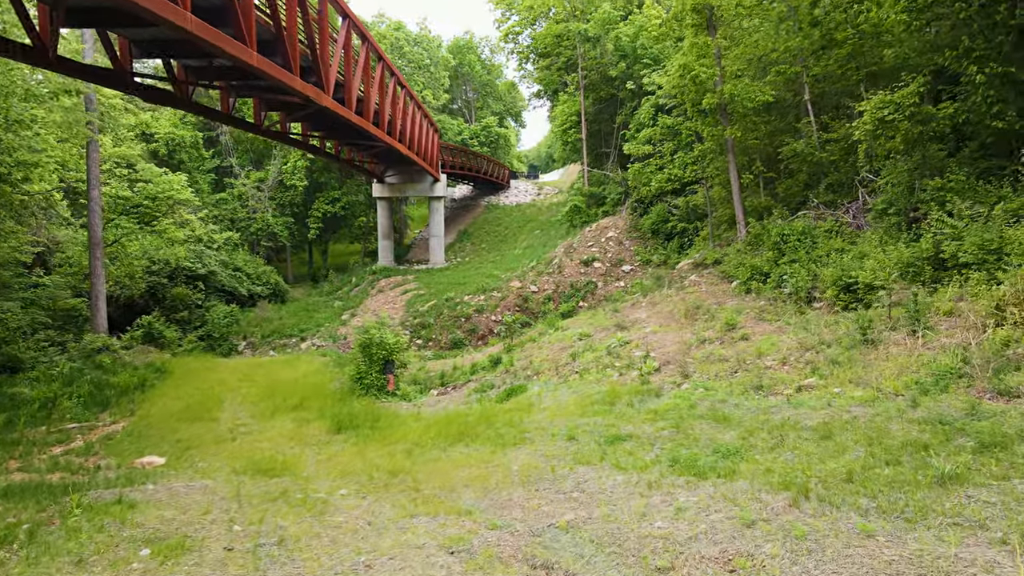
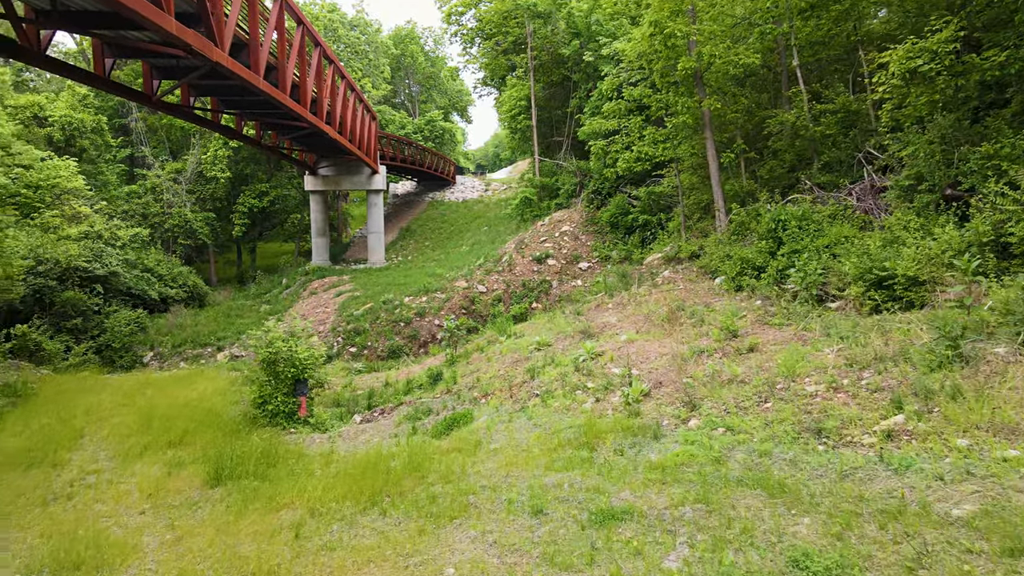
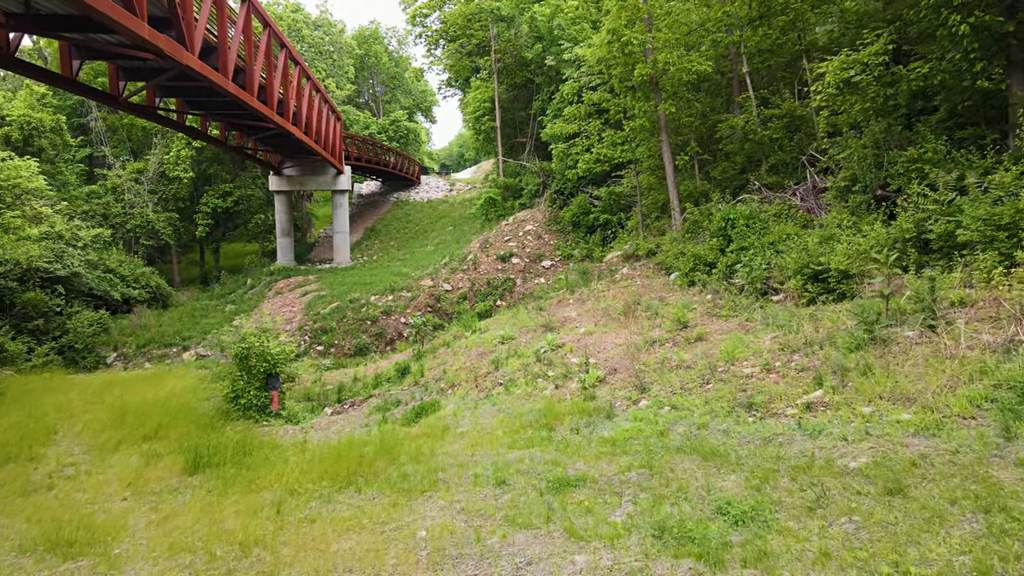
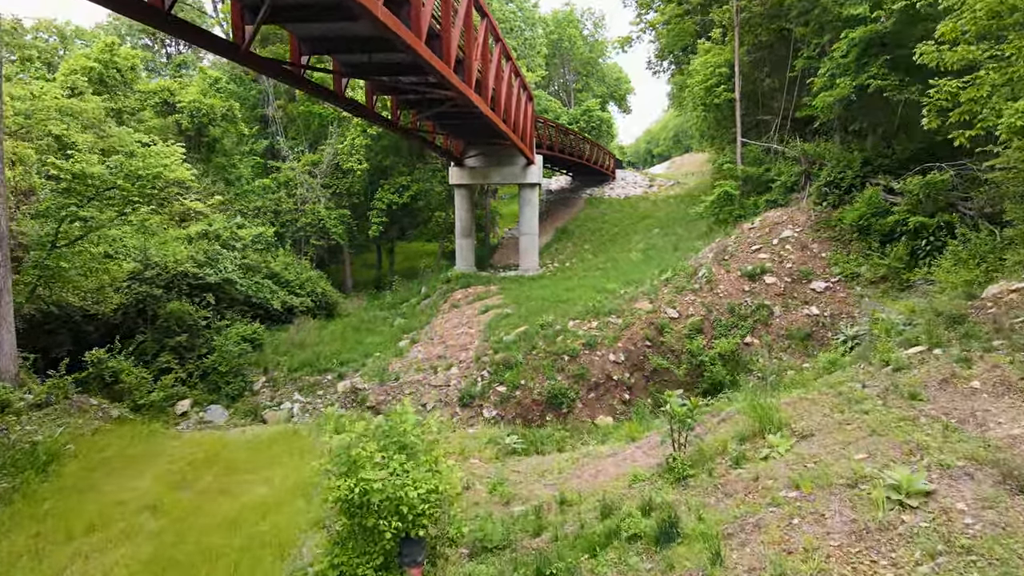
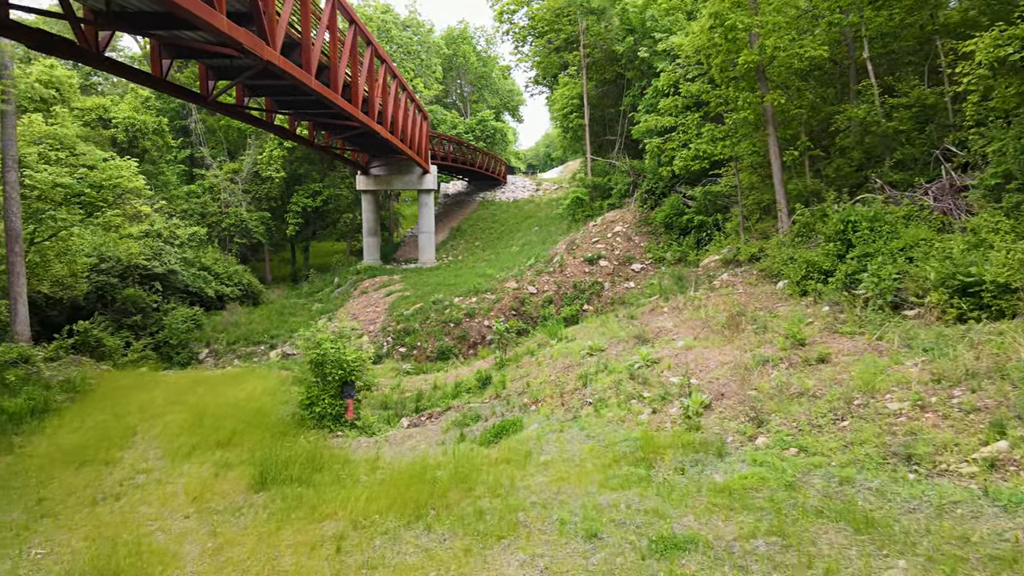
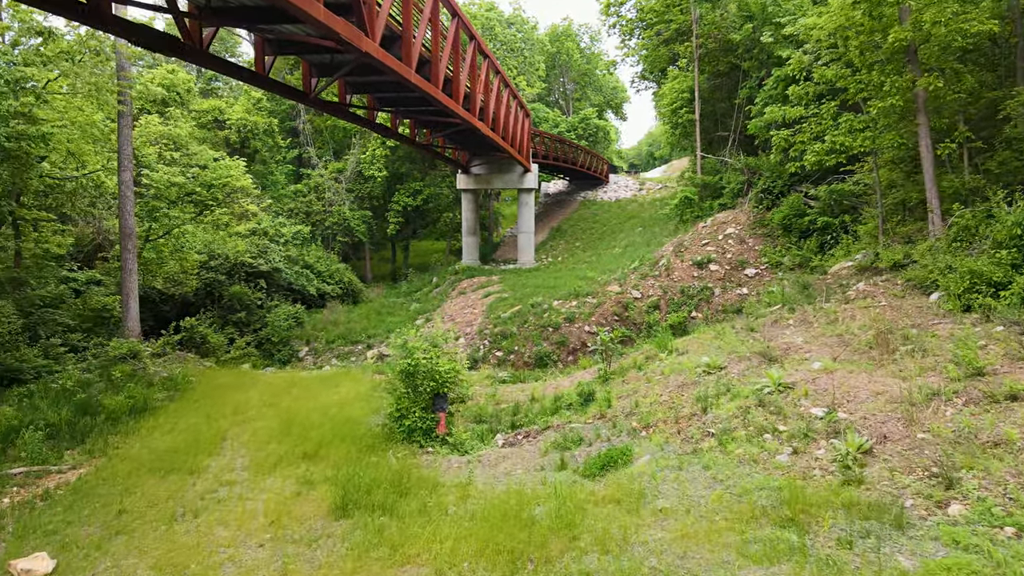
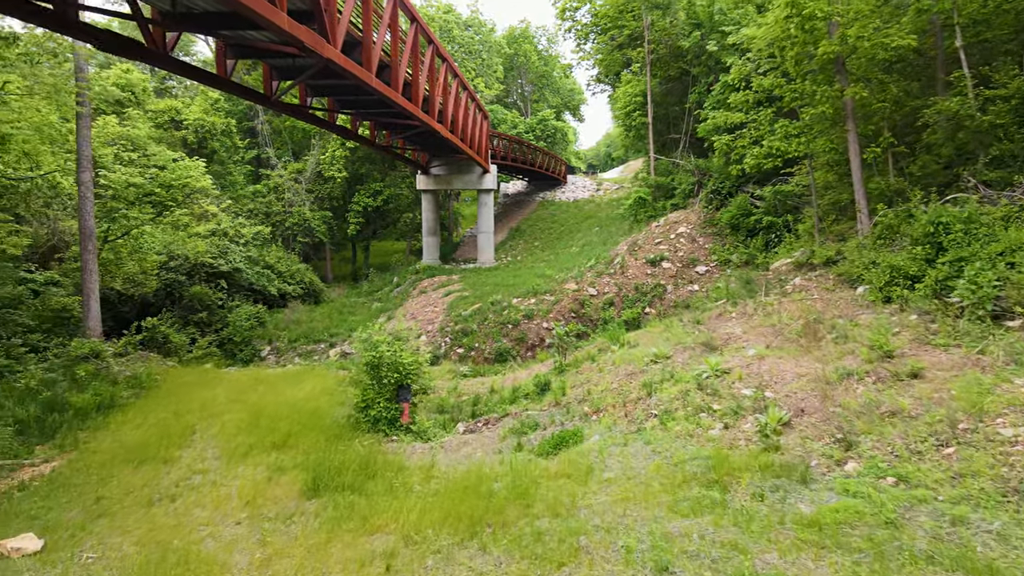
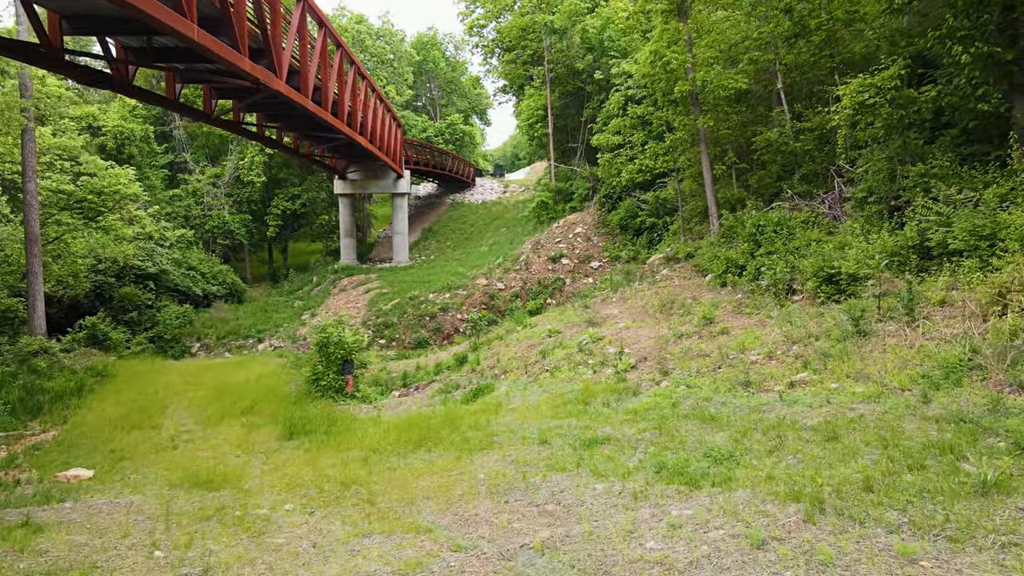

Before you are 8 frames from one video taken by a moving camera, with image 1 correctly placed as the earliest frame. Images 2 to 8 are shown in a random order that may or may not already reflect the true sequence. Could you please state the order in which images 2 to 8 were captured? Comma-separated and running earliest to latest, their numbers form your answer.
8, 3, 2, 5, 7, 6, 4
